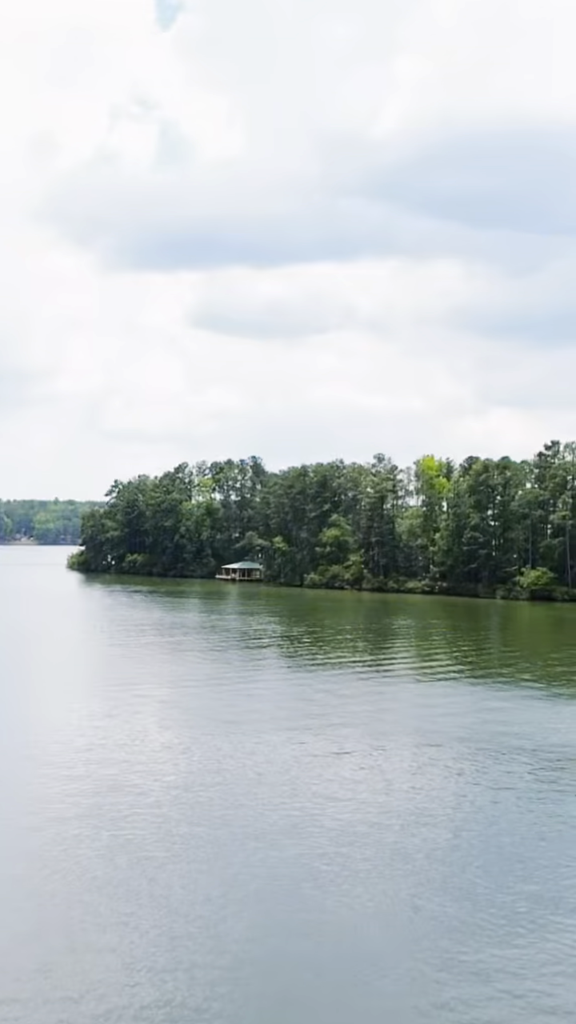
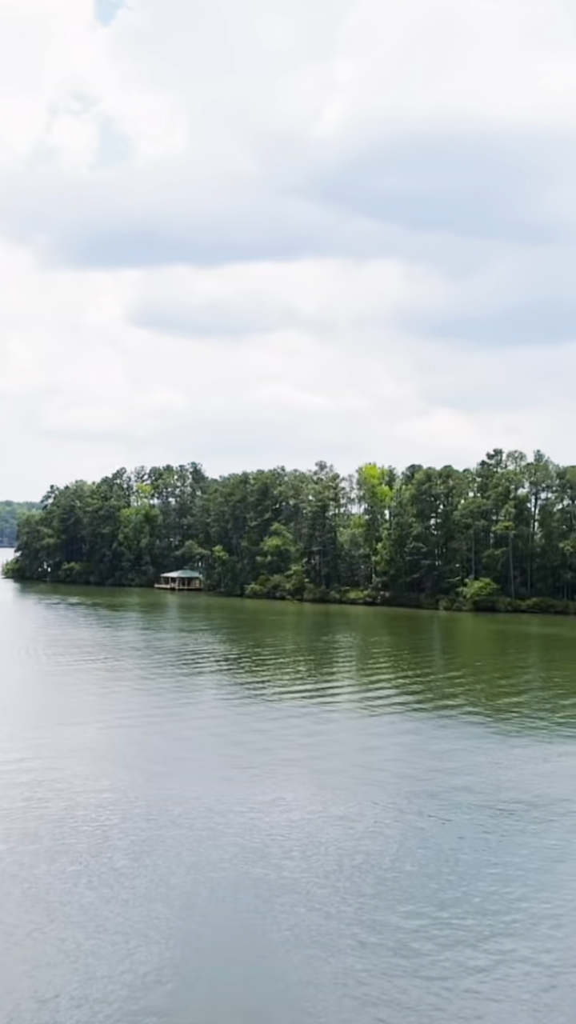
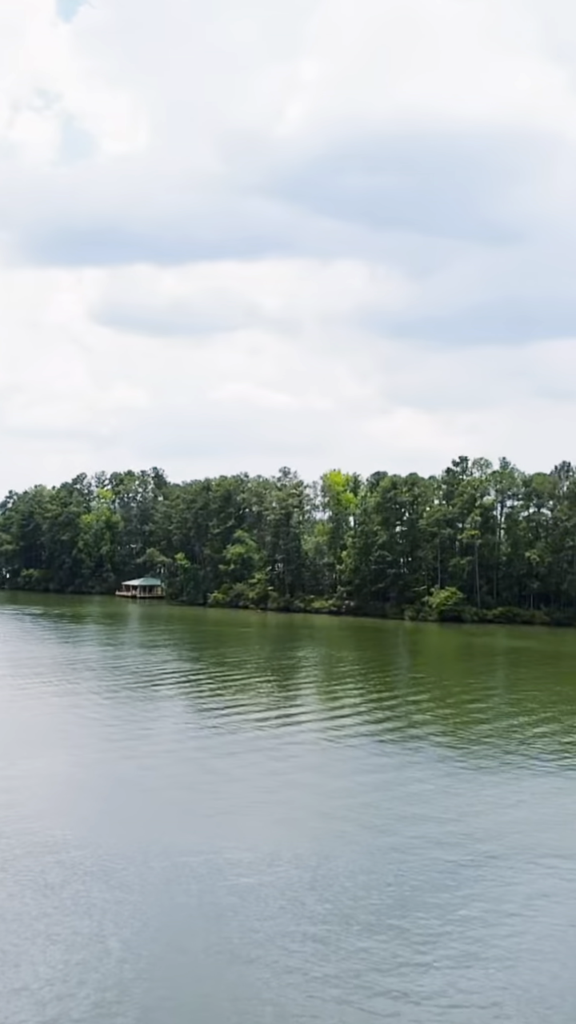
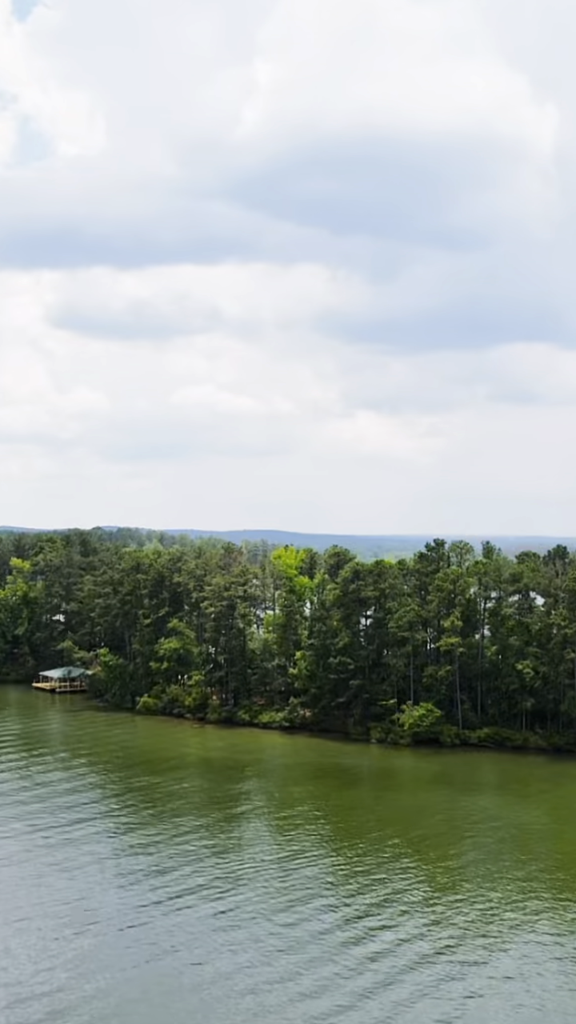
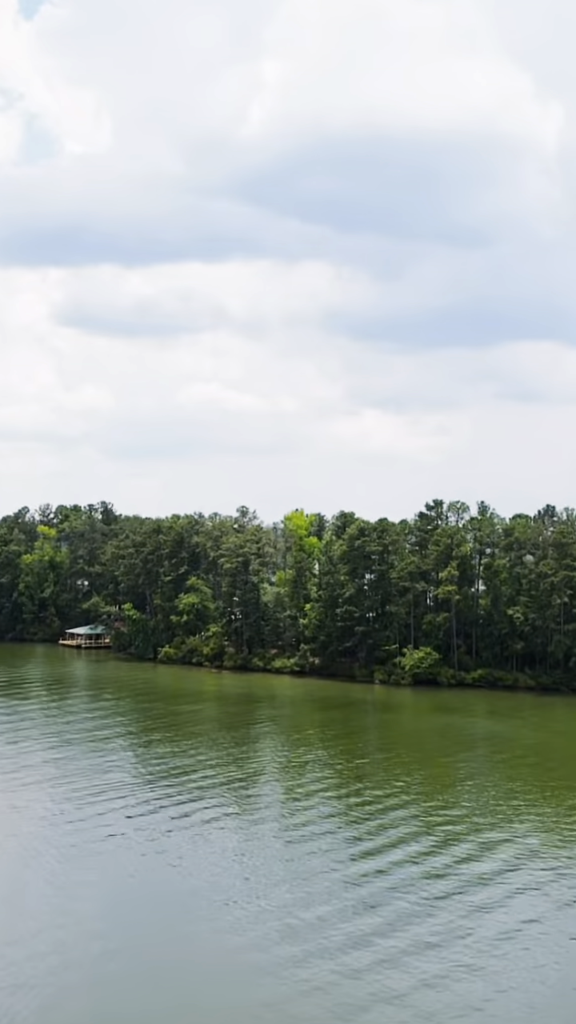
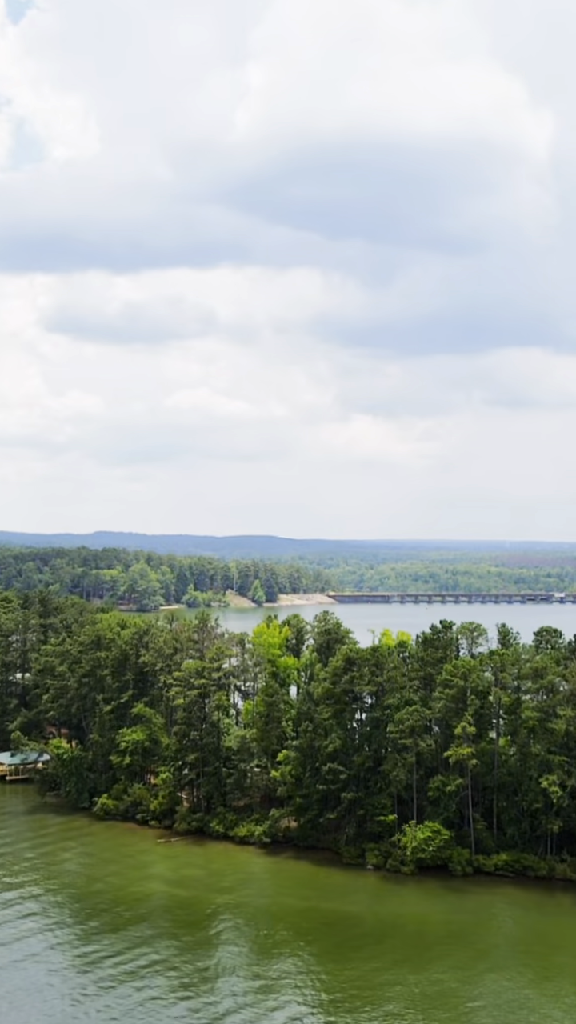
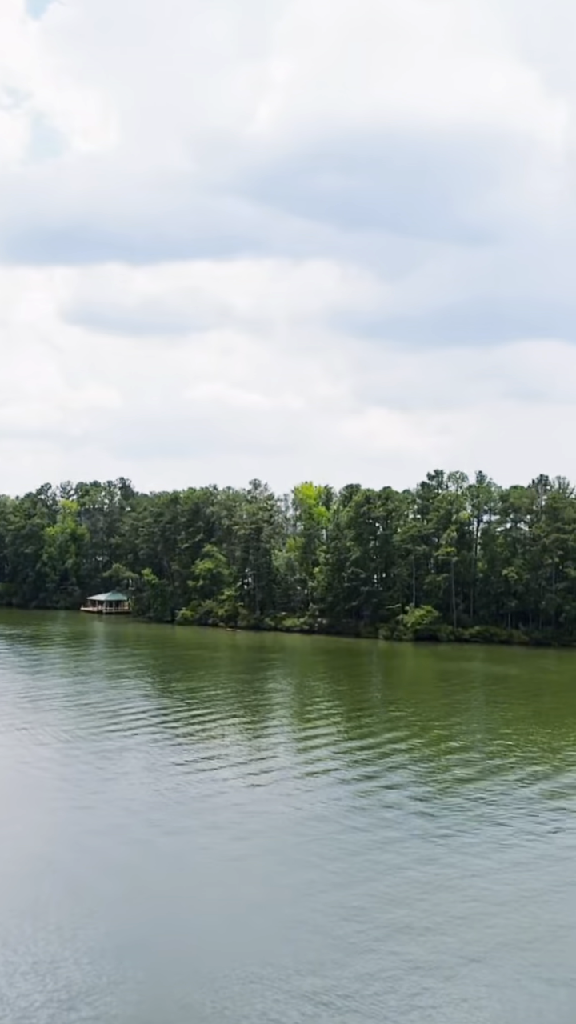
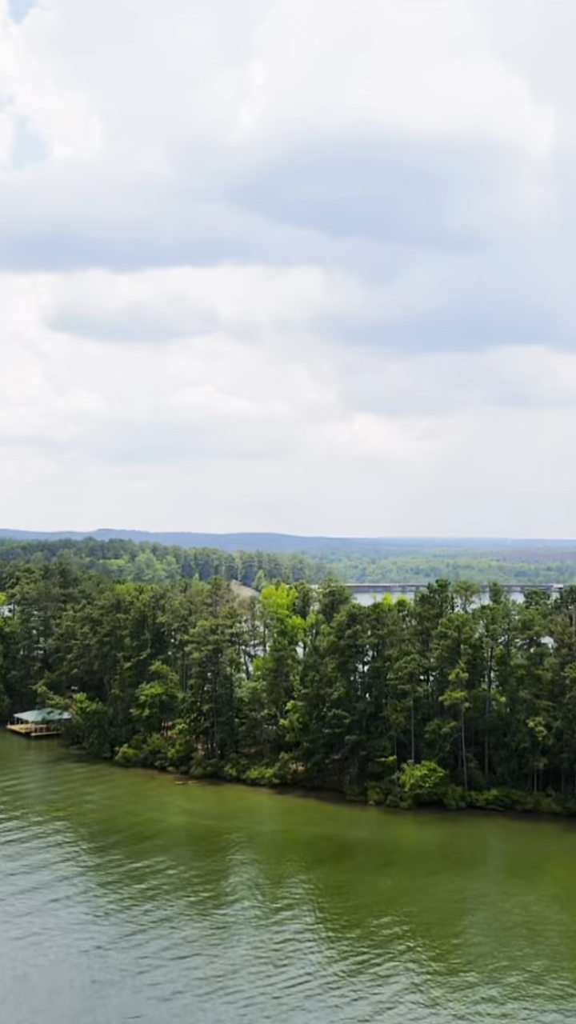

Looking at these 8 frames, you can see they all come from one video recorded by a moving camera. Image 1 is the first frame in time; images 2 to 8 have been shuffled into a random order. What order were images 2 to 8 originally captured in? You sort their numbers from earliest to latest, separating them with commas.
2, 3, 7, 5, 4, 8, 6
